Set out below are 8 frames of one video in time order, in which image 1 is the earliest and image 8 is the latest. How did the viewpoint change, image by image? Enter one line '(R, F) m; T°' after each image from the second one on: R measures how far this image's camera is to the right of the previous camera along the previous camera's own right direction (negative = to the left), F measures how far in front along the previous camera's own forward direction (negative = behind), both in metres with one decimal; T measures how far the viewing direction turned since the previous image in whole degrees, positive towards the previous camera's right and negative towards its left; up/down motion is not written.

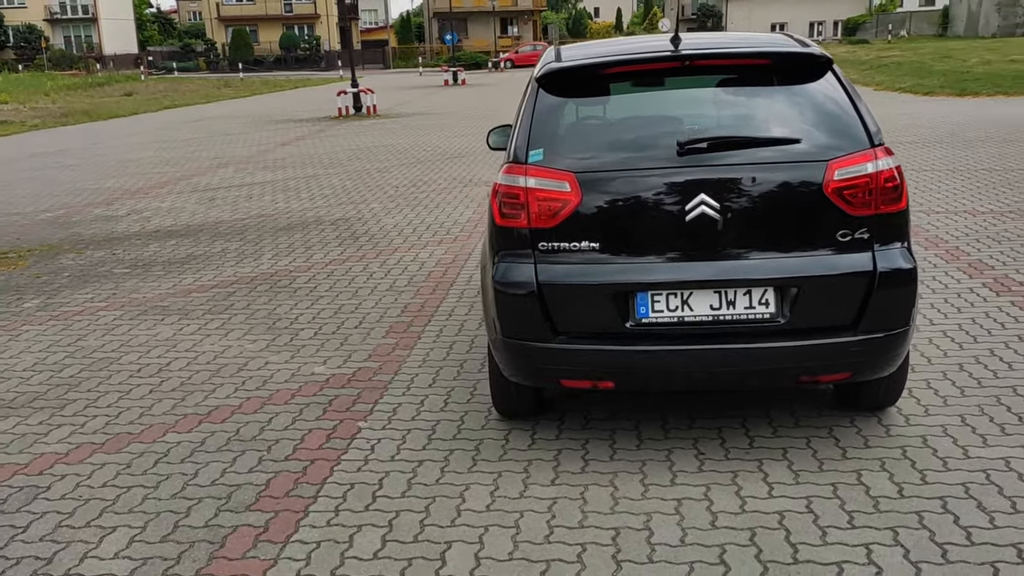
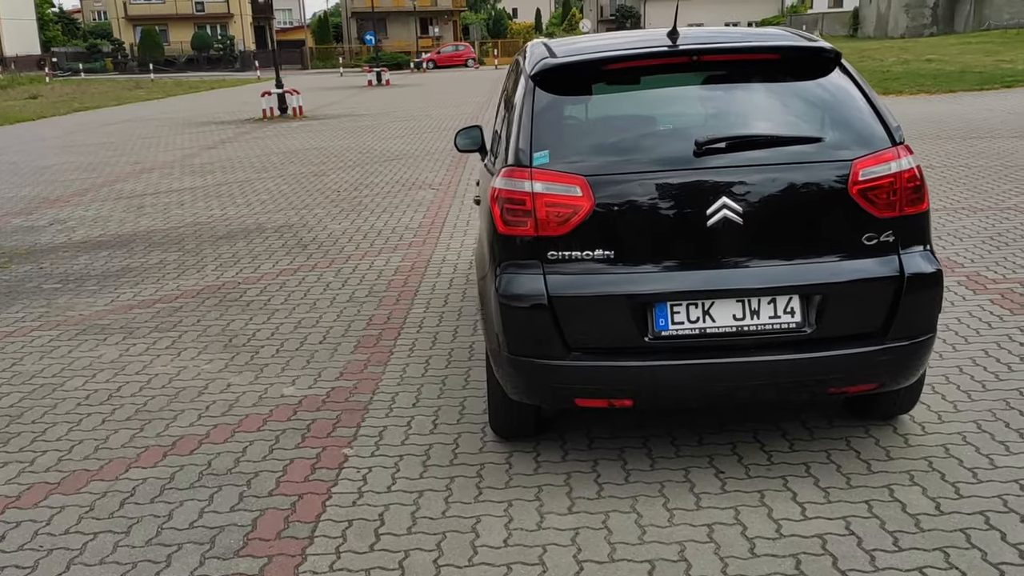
(-0.3, +0.3) m; +5°
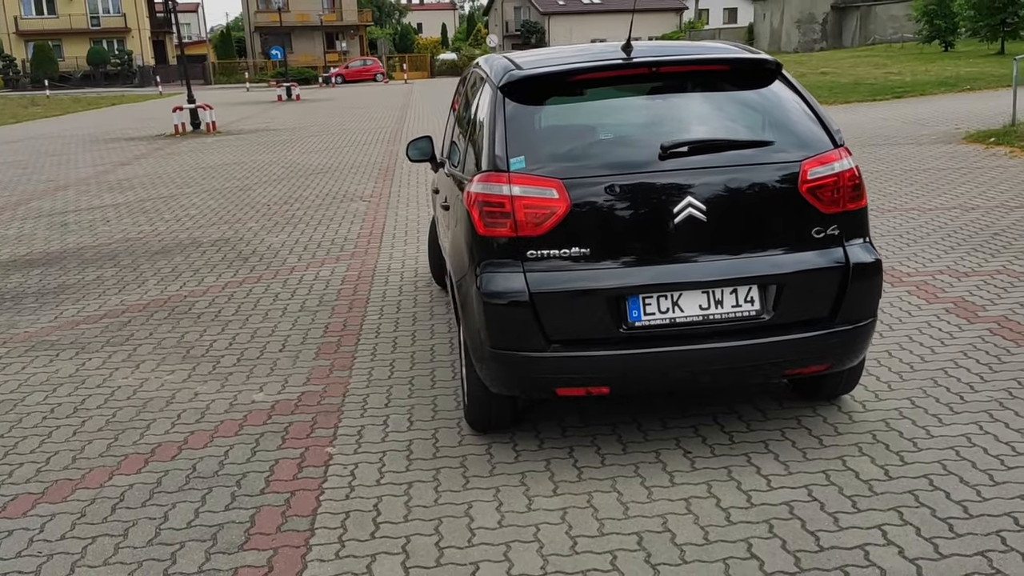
(-0.3, -0.2) m; +6°
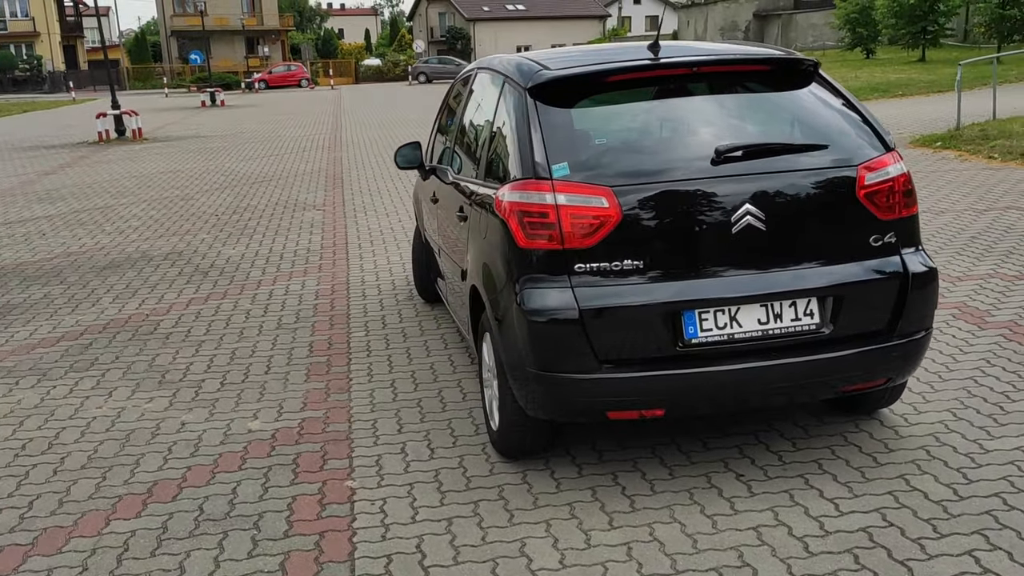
(-0.5, +0.3) m; +5°
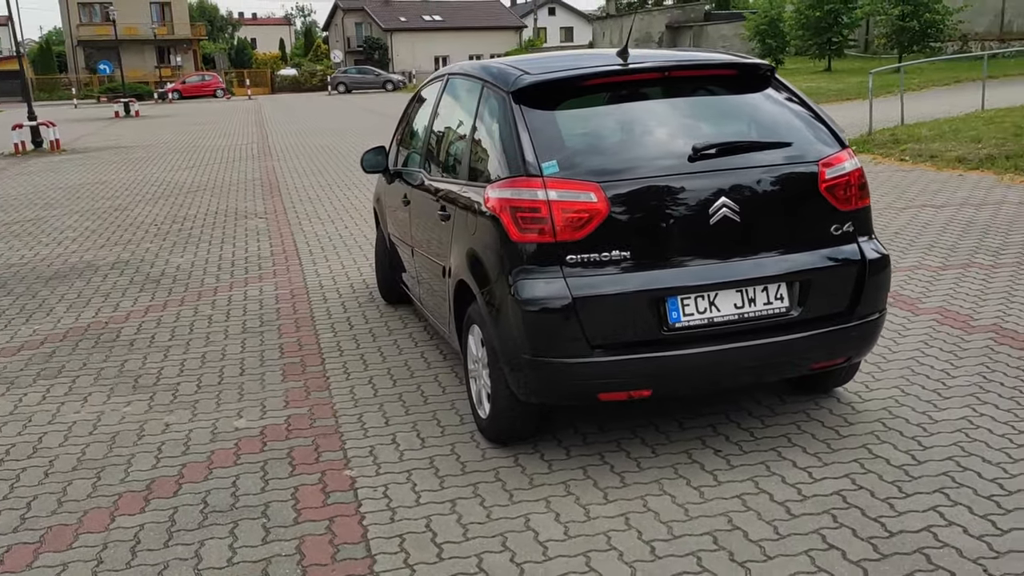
(-0.3, -0.2) m; +5°
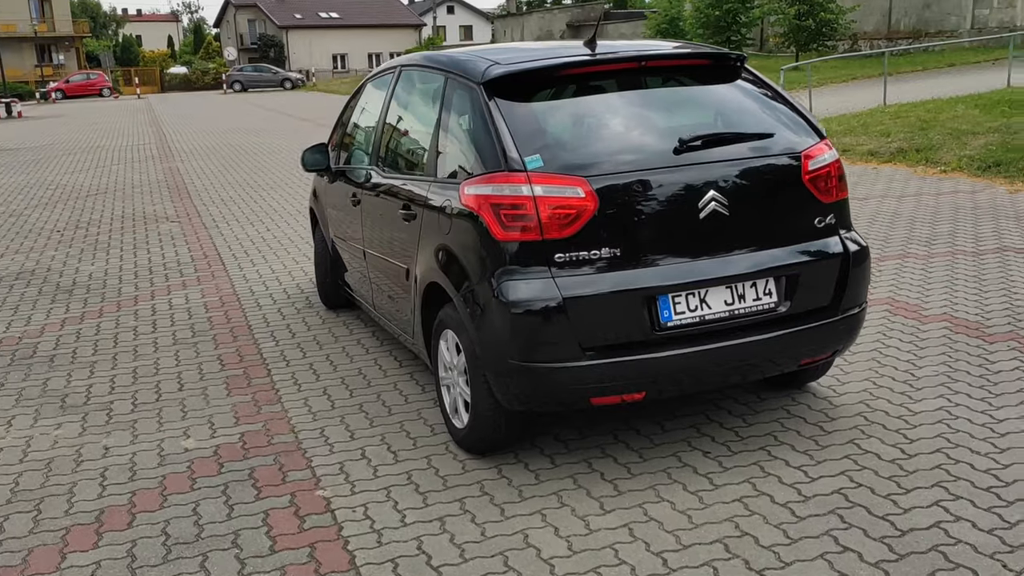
(-0.3, +0.2) m; +6°
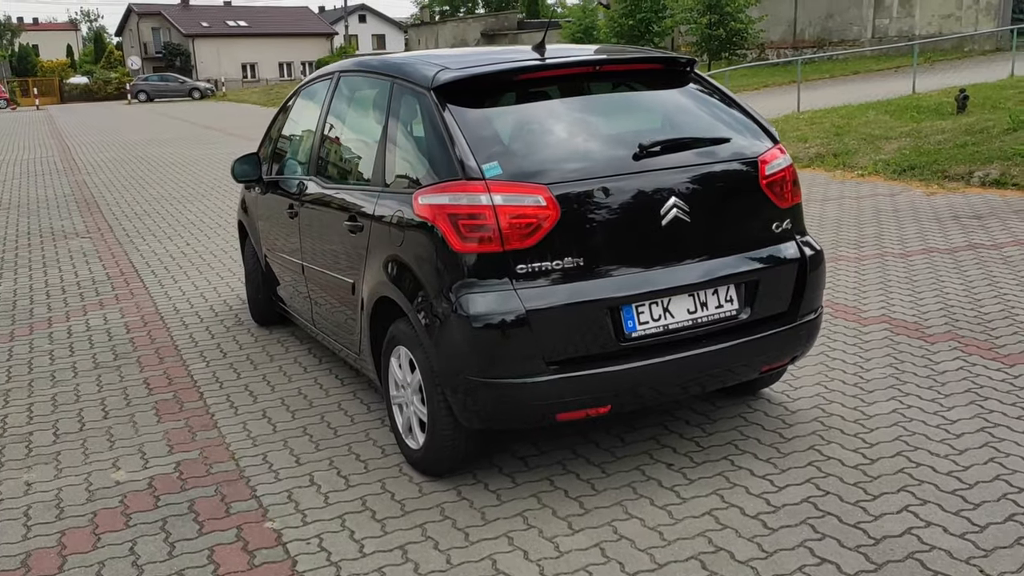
(-0.1, +0.2) m; +5°
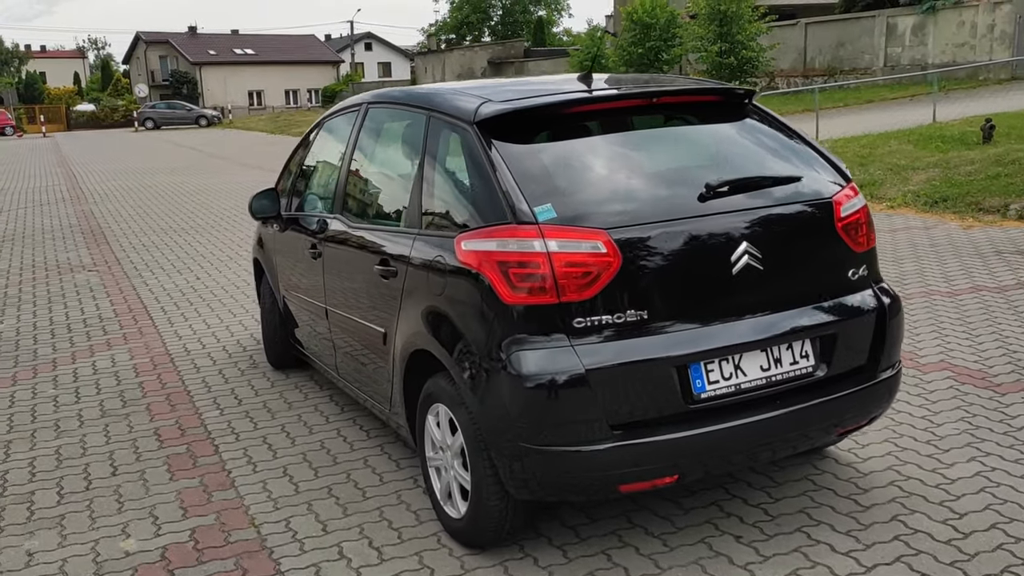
(-0.2, +0.3) m; 0°
